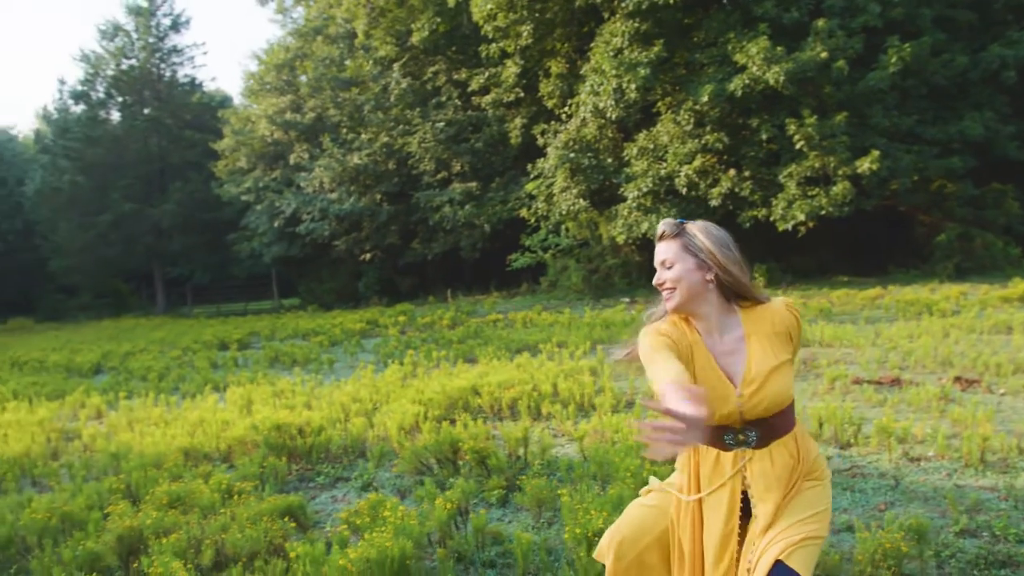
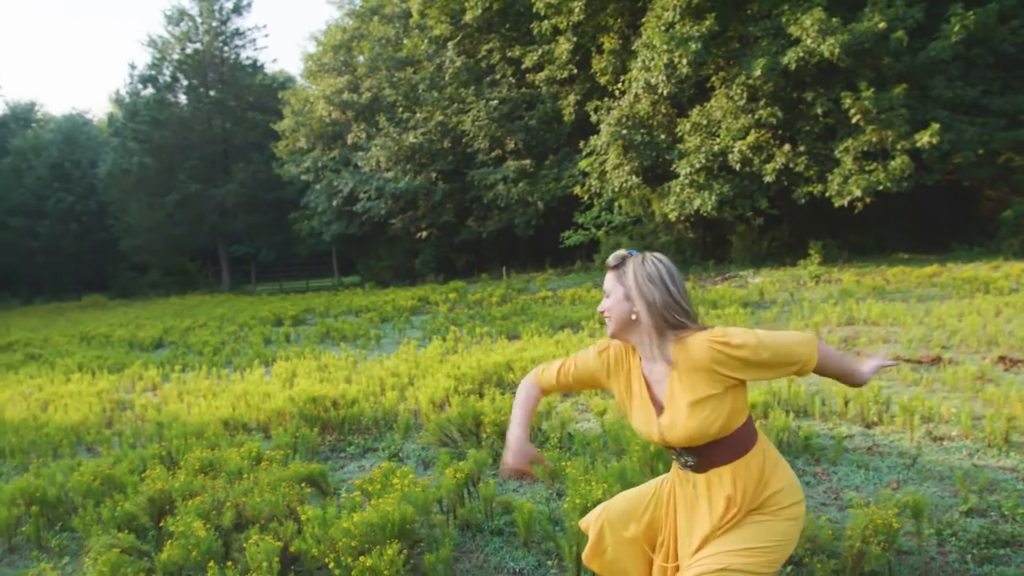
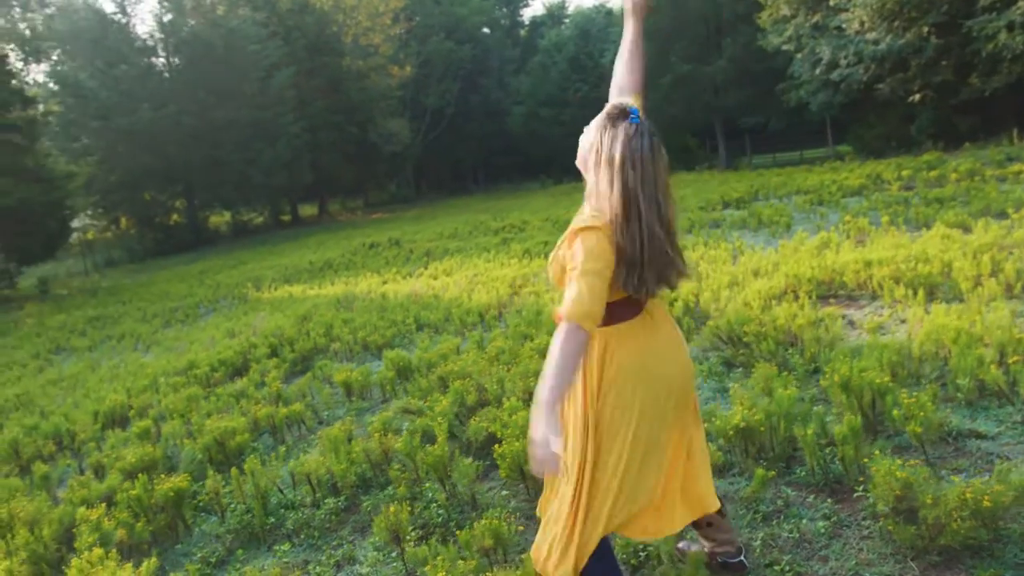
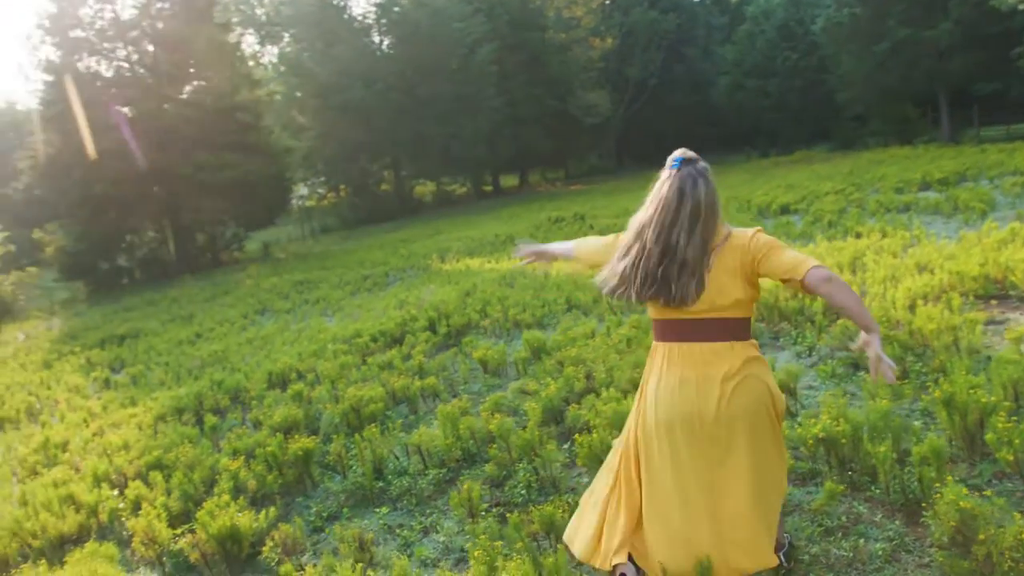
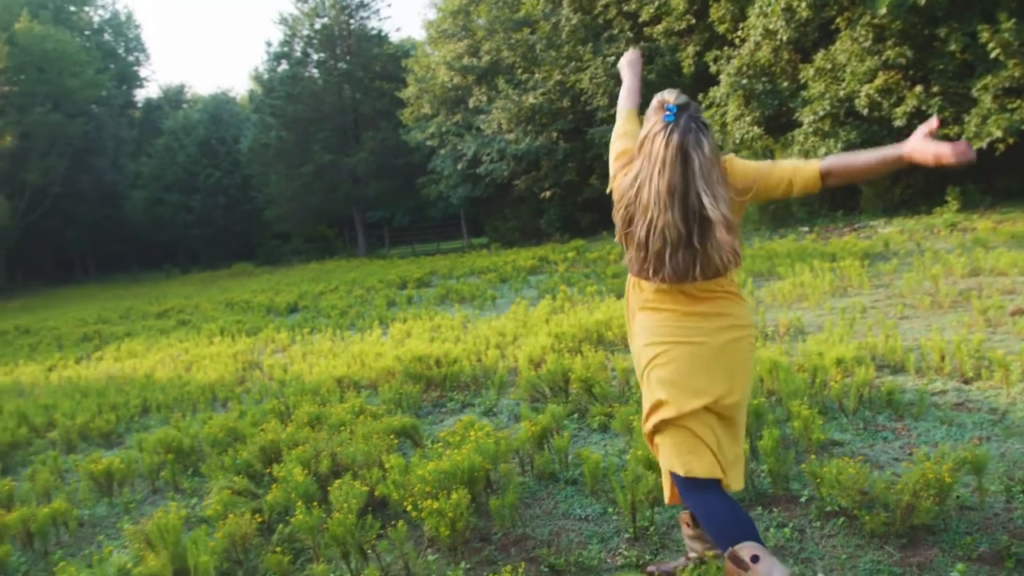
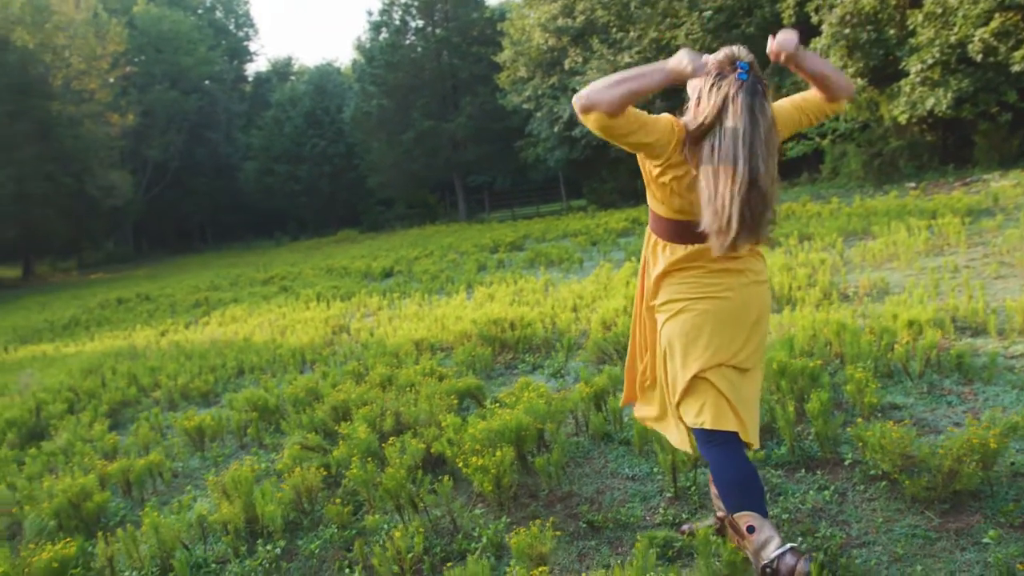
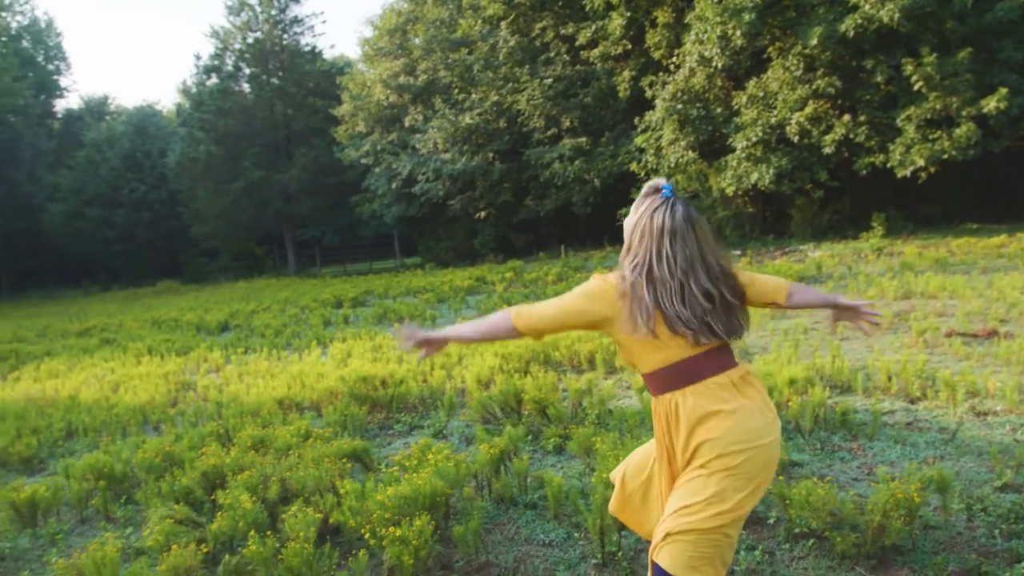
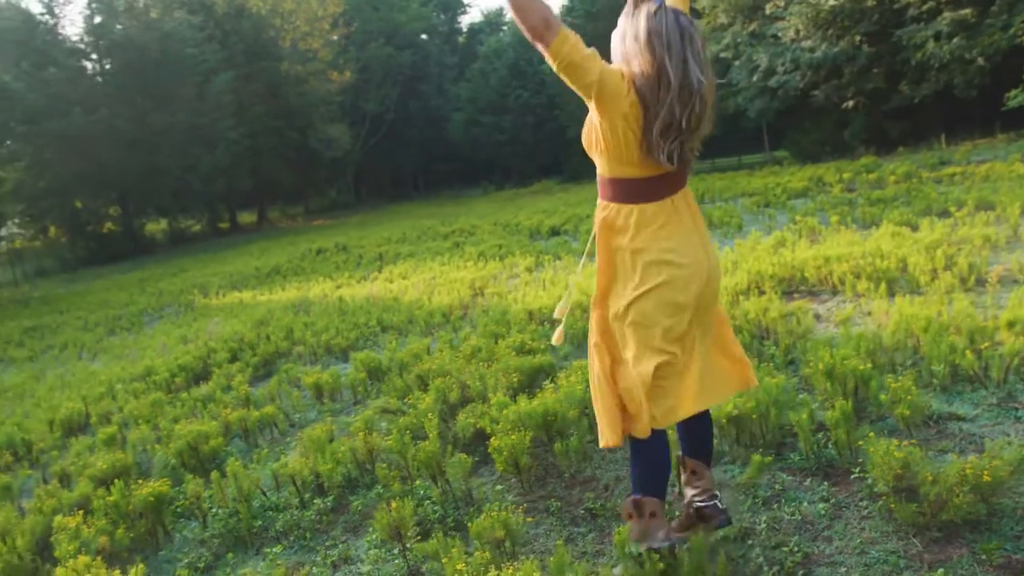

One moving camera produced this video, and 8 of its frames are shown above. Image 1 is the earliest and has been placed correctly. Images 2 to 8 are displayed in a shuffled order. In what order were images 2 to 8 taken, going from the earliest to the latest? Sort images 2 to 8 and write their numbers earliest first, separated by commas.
2, 7, 5, 6, 8, 3, 4
